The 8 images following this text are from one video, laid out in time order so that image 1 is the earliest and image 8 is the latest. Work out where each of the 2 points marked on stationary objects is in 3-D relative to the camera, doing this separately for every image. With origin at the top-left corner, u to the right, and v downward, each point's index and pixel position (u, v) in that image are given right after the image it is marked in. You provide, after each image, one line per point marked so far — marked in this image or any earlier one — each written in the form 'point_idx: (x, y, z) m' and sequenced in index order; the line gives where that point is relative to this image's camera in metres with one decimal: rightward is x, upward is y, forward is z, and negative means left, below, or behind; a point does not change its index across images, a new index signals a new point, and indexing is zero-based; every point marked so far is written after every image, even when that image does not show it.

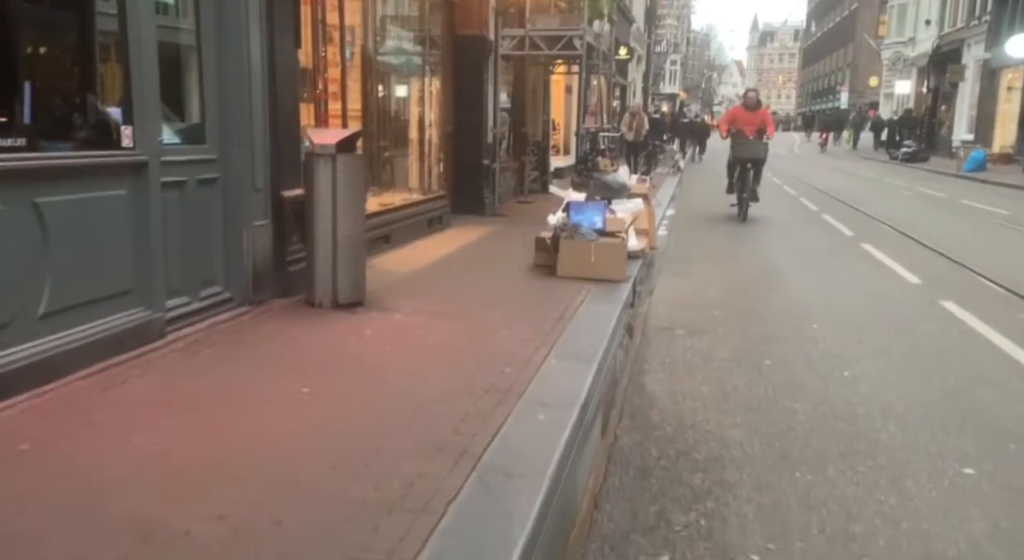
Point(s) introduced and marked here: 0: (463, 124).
0: (-0.8, +2.4, +15.0) m
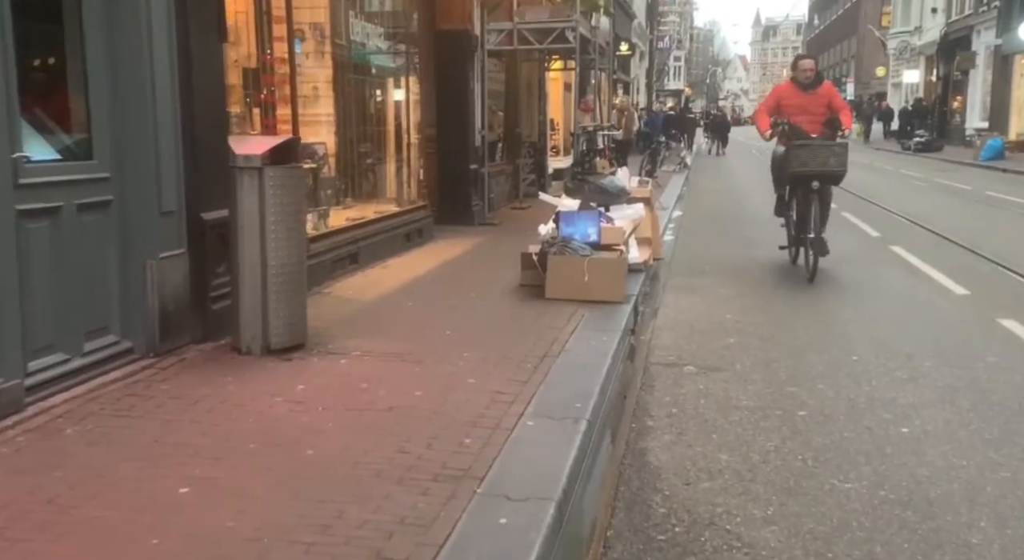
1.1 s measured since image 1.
0: (-0.9, +2.2, +13.7) m
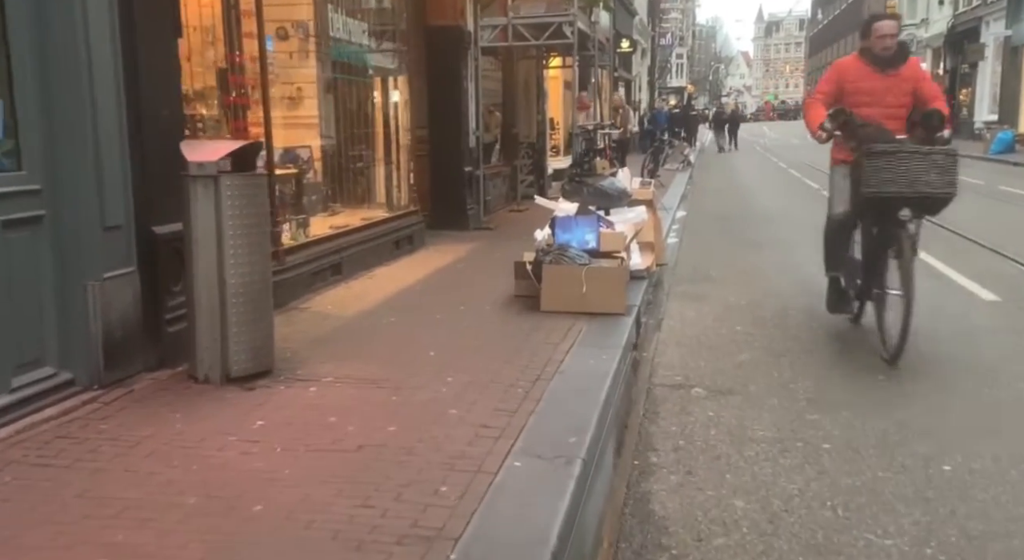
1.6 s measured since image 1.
0: (-1.0, +2.1, +13.1) m
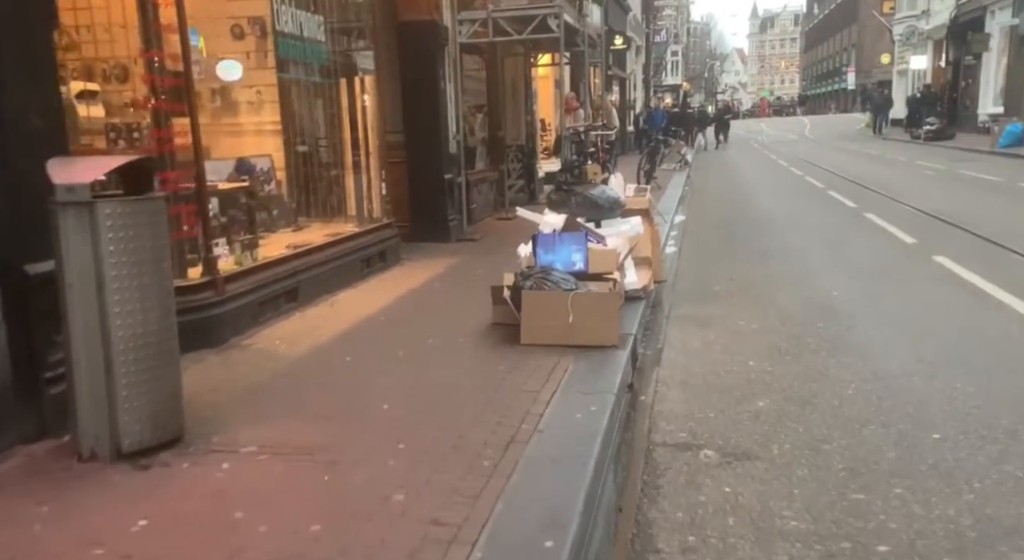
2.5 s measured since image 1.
0: (-1.2, +1.8, +12.0) m
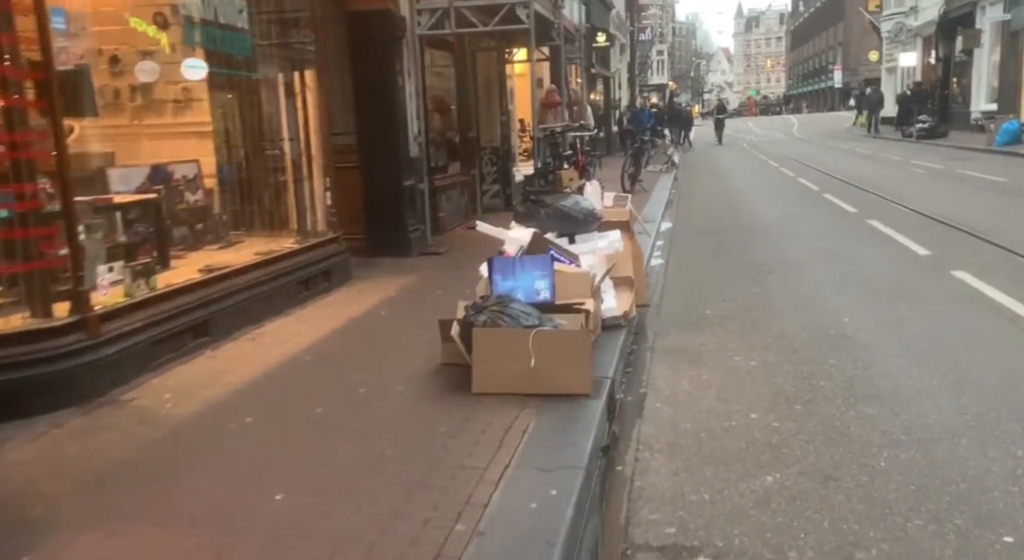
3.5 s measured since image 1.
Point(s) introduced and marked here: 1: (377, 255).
0: (-1.6, +1.6, +10.8) m
1: (-1.5, +0.3, +11.1) m
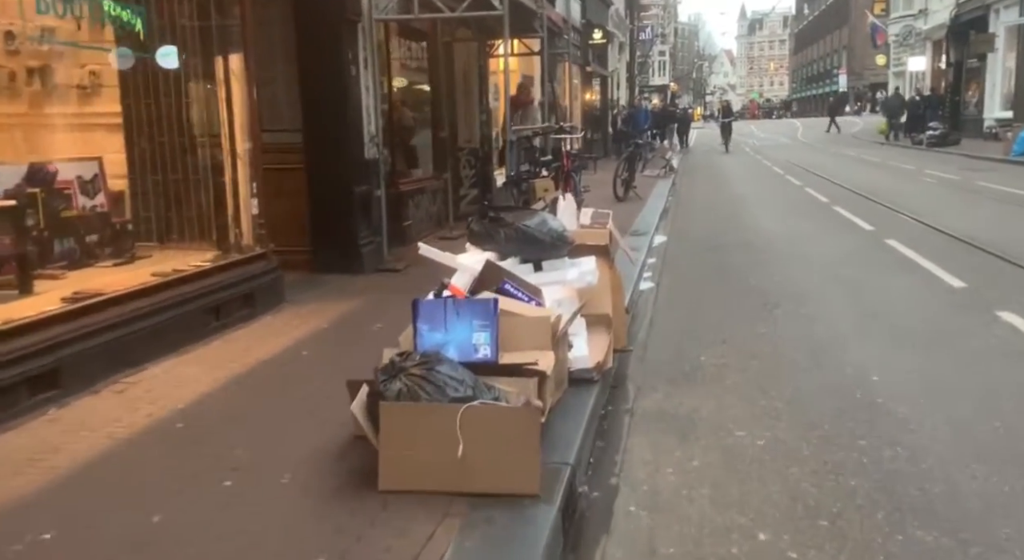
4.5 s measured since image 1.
0: (-1.9, +1.4, +9.3) m
1: (-1.9, +0.1, +9.6) m
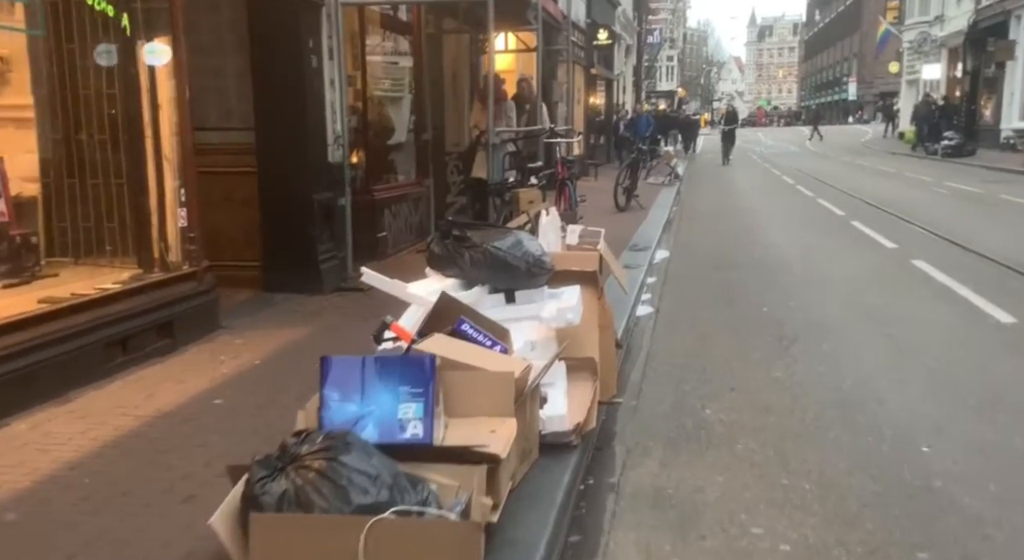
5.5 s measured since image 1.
0: (-2.0, +1.3, +8.2) m
1: (-2.0, -0.1, +8.4) m
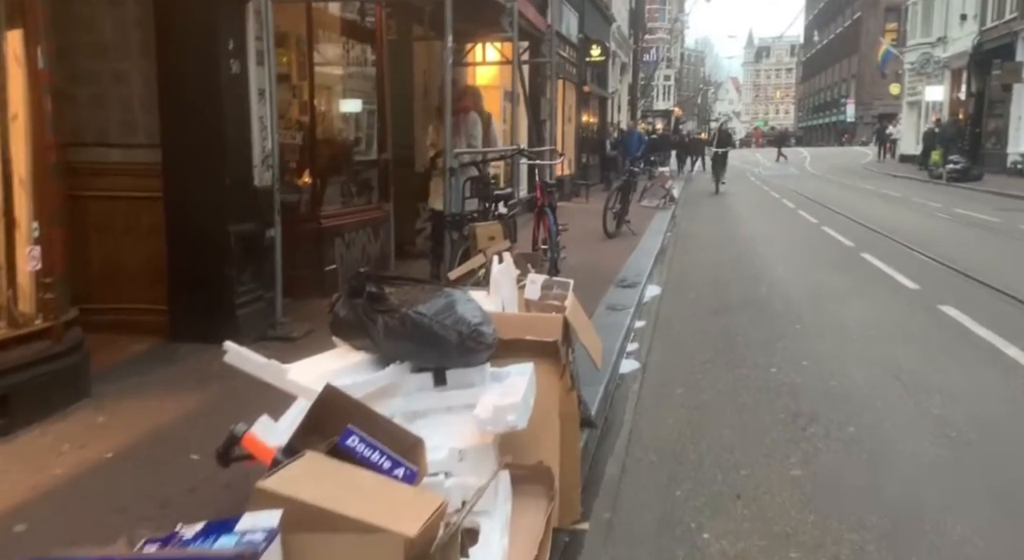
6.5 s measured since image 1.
0: (-2.3, +0.9, +6.8) m
1: (-2.3, -0.4, +7.0) m
